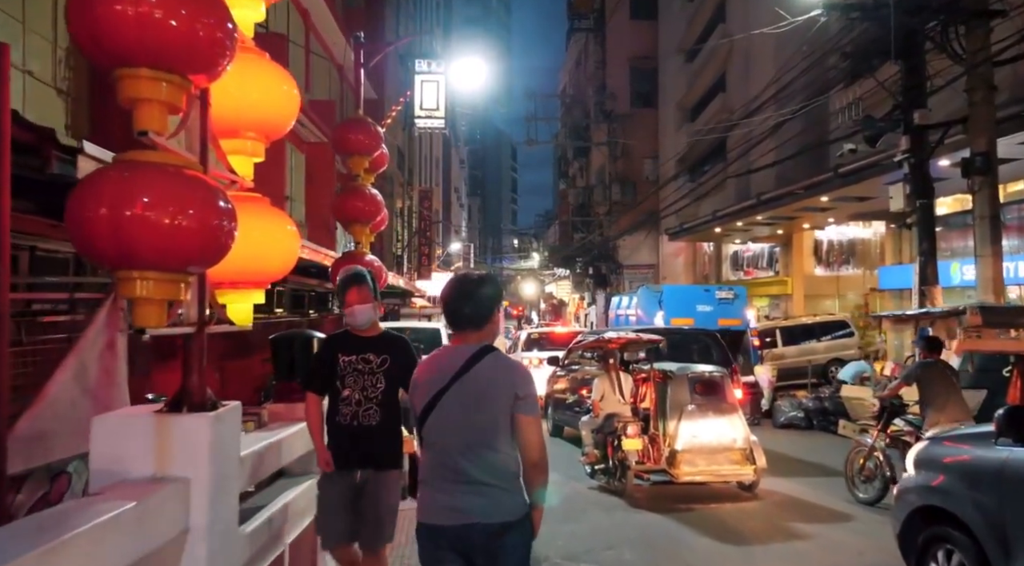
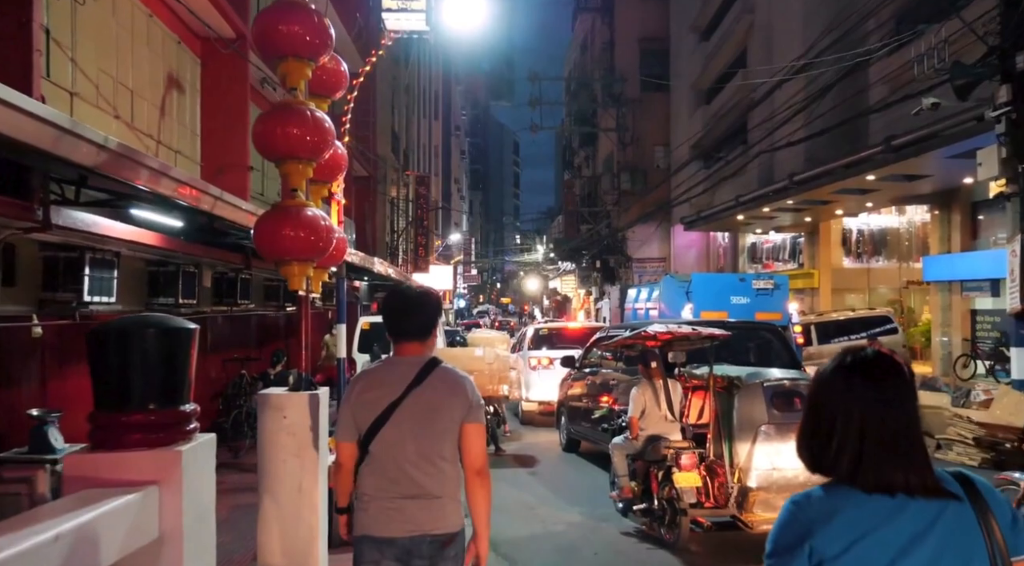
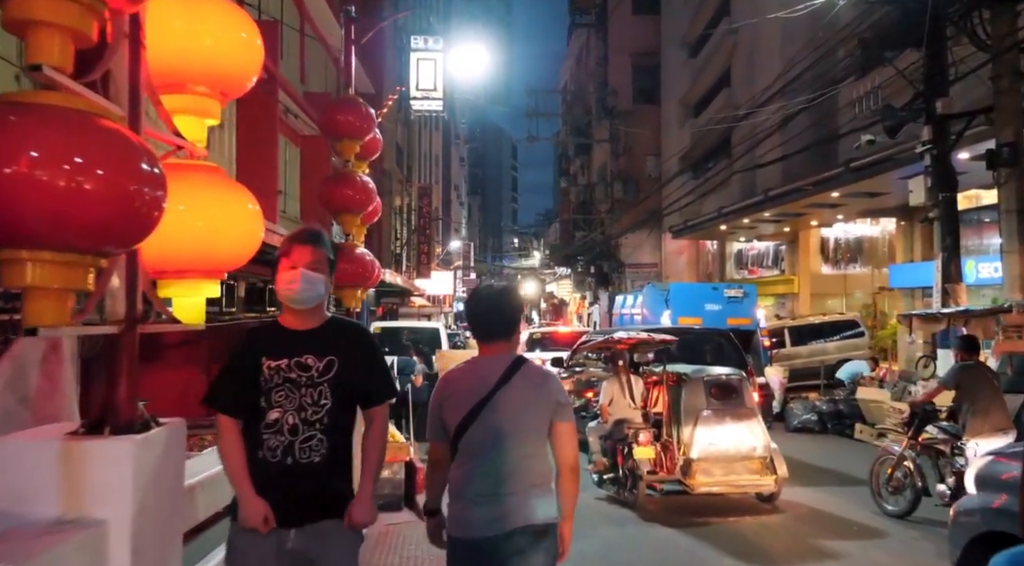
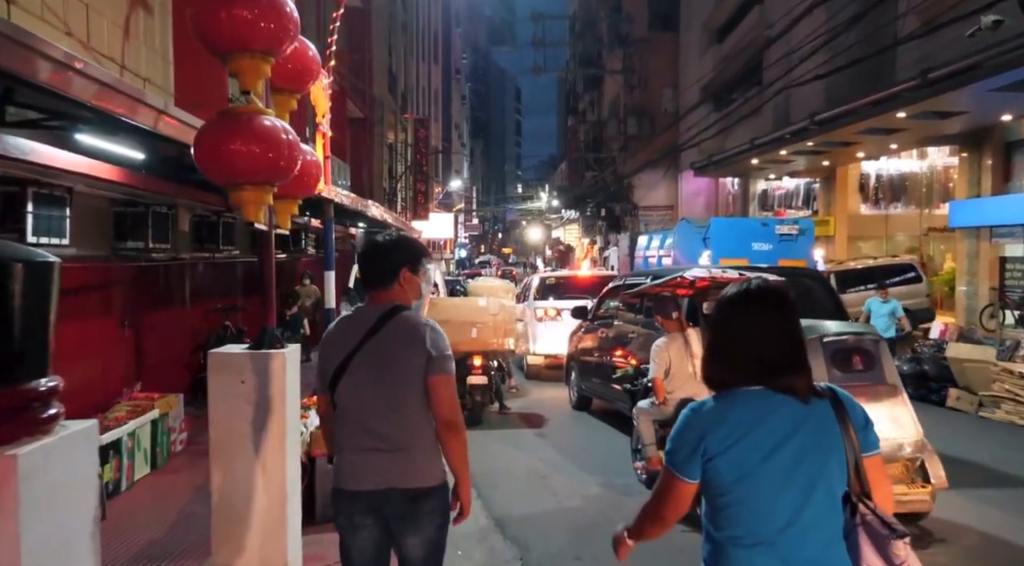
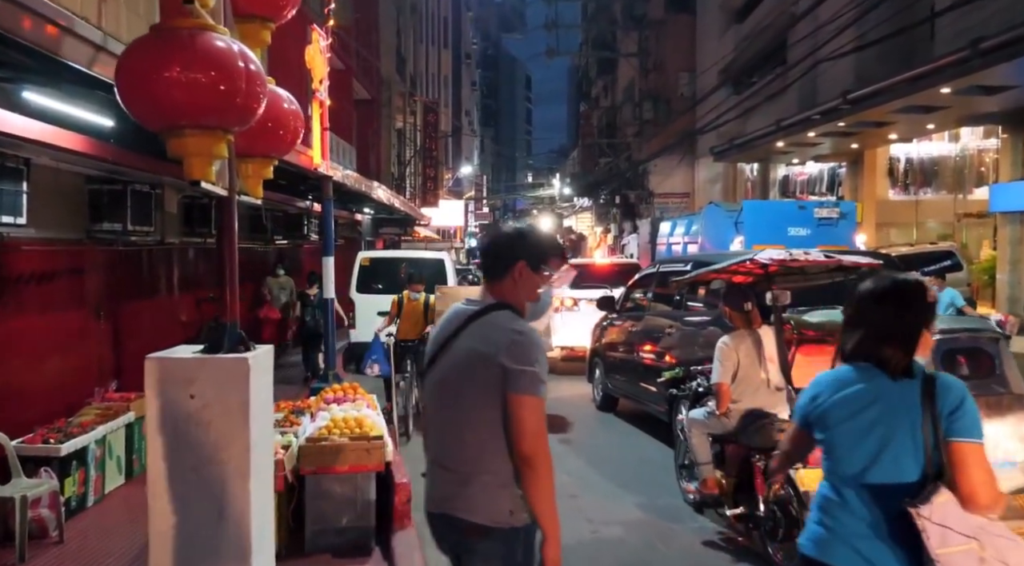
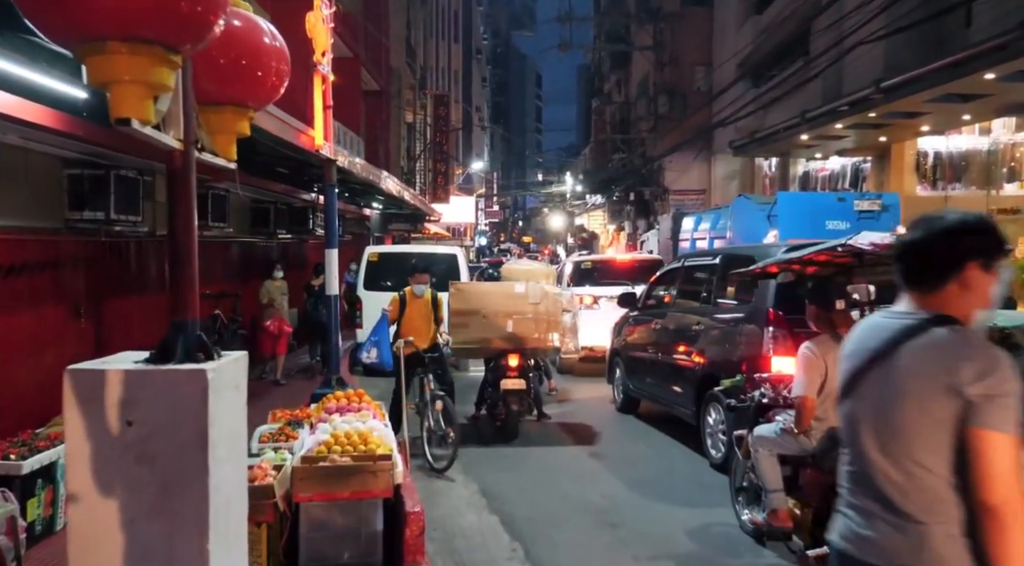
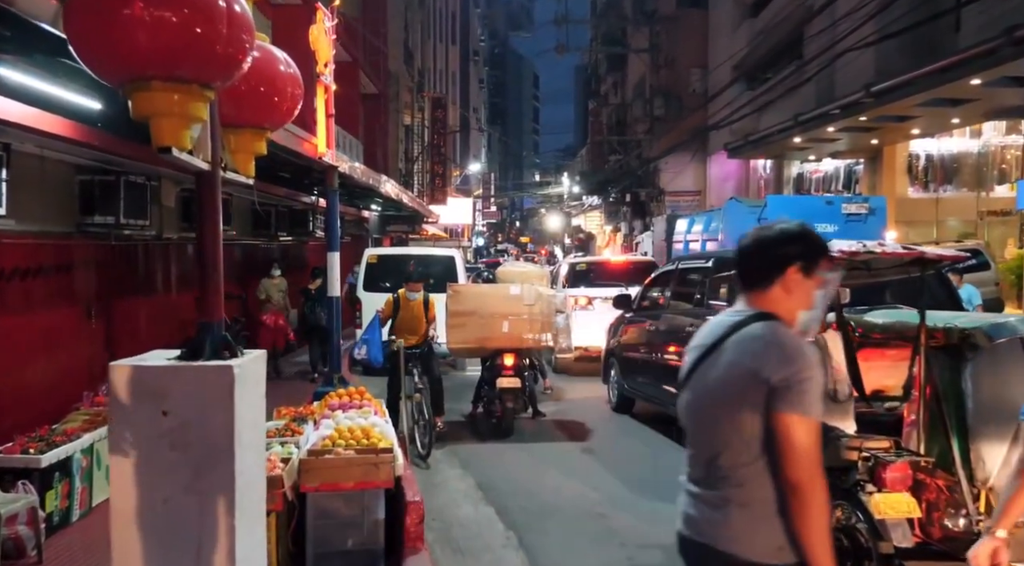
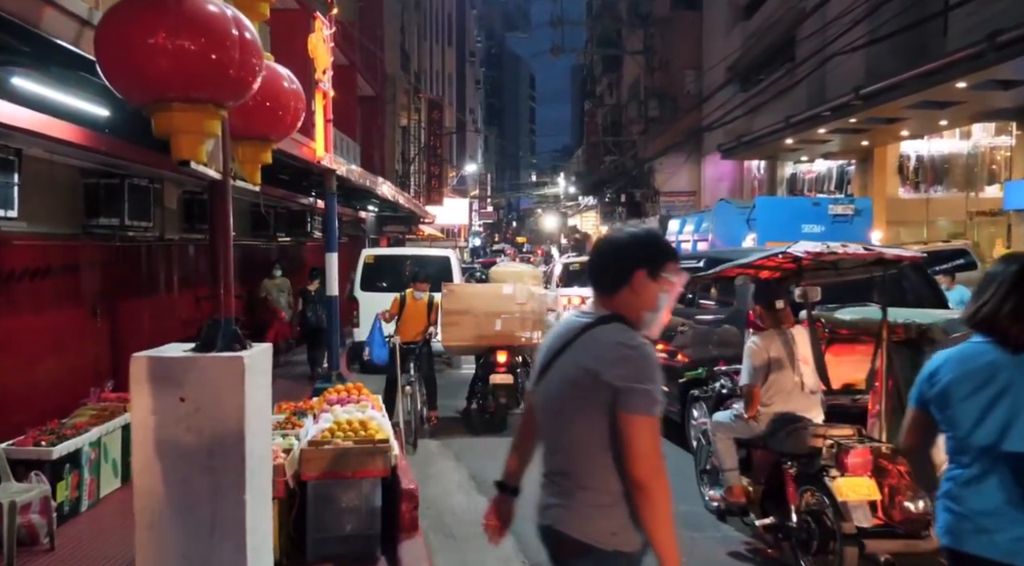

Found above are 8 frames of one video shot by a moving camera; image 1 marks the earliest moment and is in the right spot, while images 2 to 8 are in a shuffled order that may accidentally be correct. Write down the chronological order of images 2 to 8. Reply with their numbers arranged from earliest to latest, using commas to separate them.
3, 2, 4, 5, 8, 7, 6
